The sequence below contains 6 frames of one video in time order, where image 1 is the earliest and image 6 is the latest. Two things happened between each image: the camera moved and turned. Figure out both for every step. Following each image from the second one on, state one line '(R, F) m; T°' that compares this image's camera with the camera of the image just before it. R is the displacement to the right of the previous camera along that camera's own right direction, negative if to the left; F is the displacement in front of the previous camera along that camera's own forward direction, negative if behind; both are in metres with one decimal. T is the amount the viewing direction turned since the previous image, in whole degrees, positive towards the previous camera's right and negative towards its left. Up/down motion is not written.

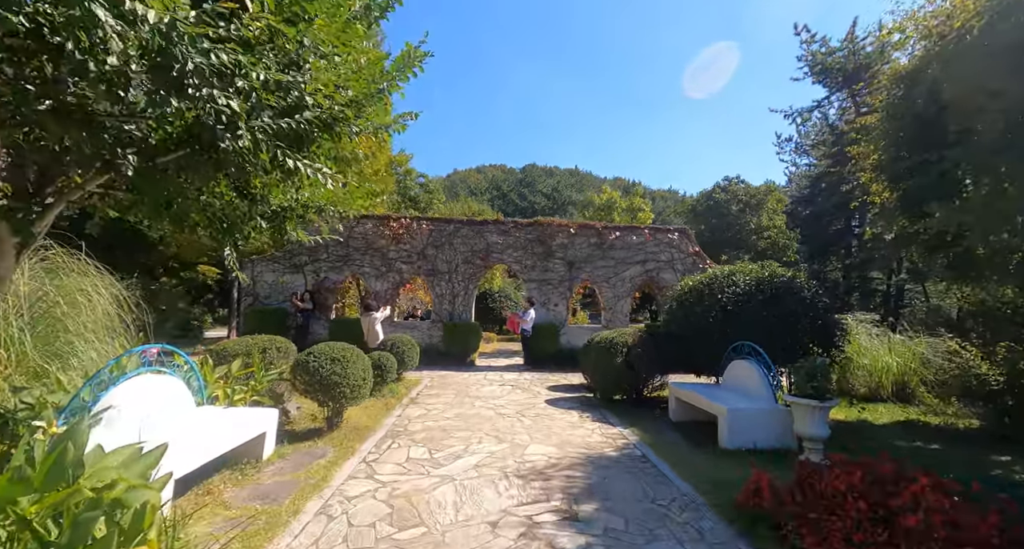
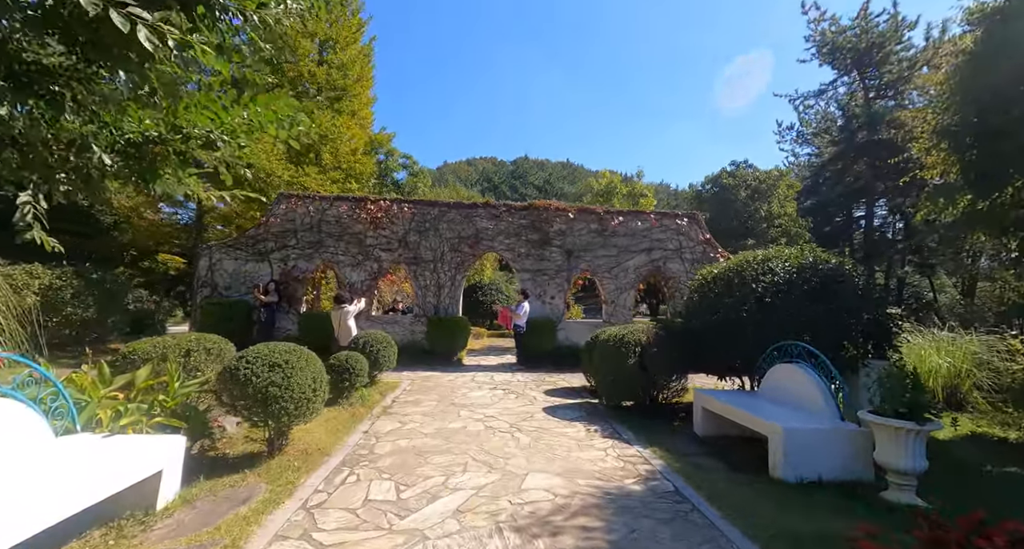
(0.0, +1.1) m; +1°
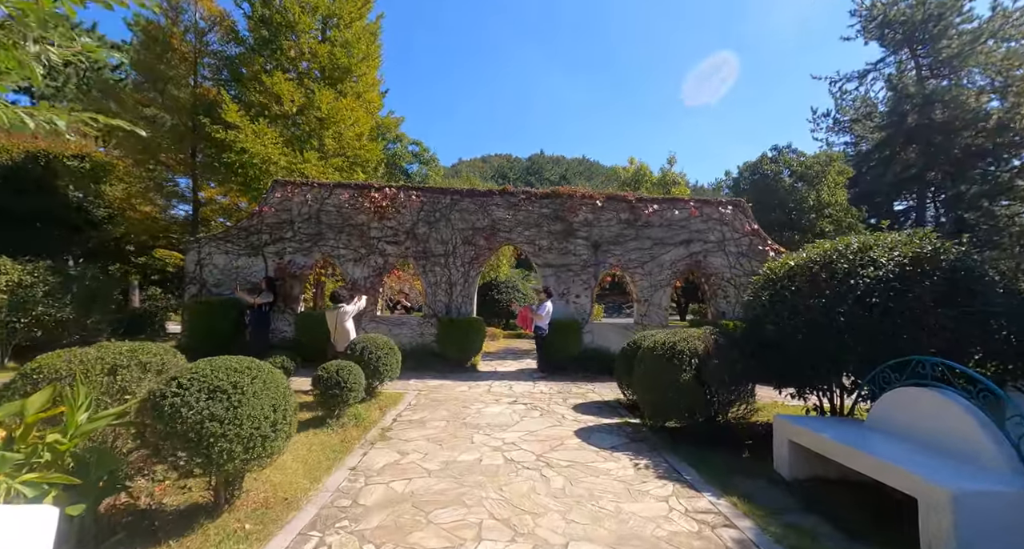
(-0.1, +1.1) m; -2°
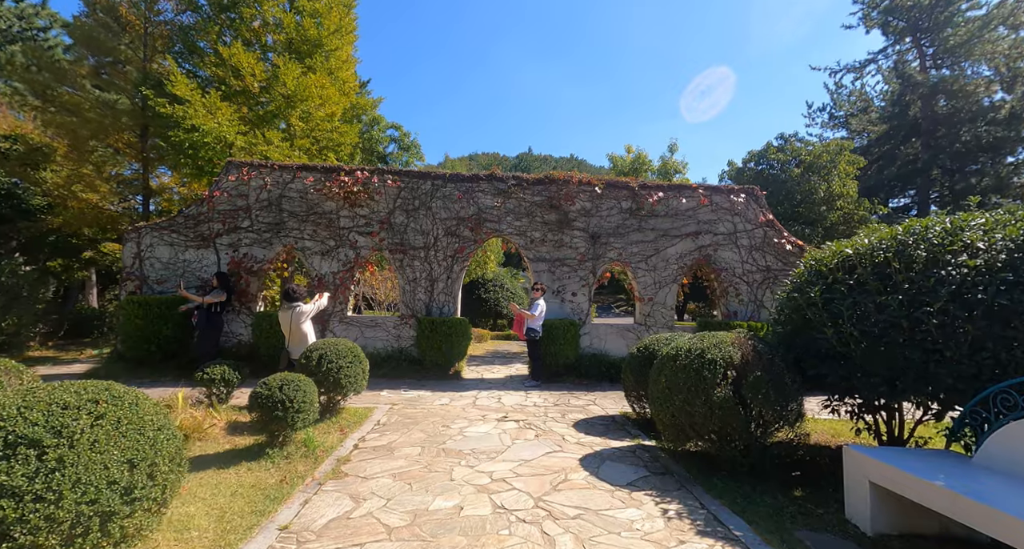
(0.0, +1.0) m; +2°
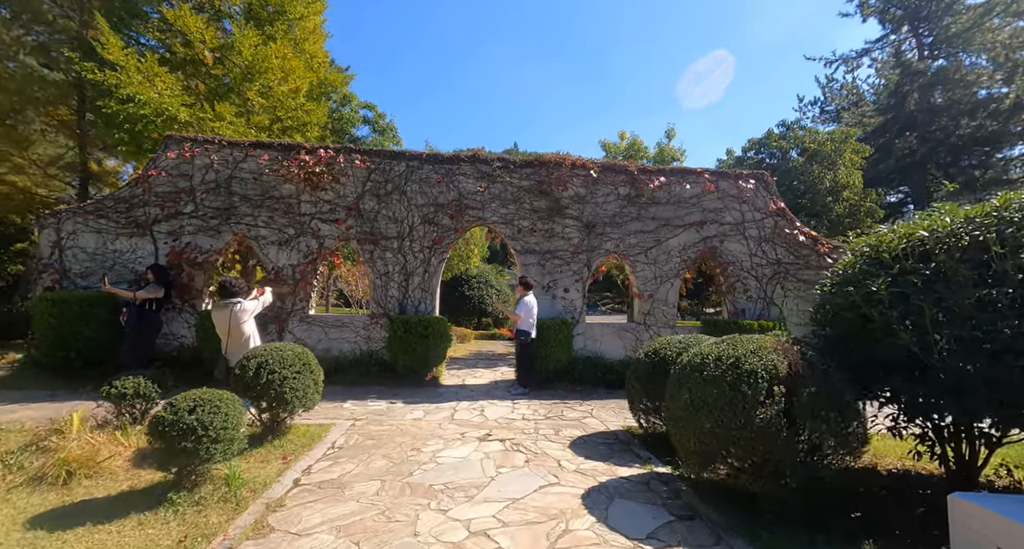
(0.0, +0.9) m; +2°
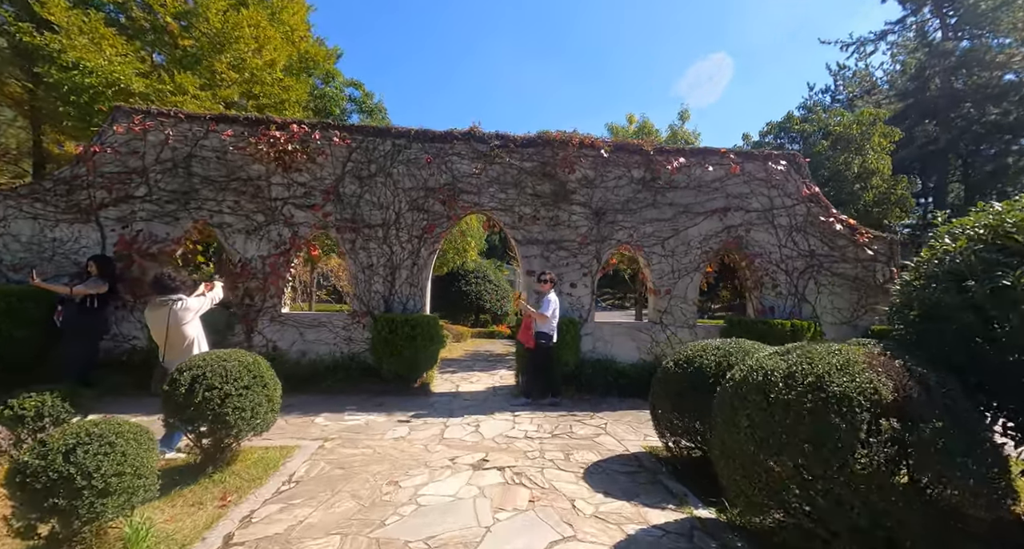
(0.0, +0.8) m; 0°
